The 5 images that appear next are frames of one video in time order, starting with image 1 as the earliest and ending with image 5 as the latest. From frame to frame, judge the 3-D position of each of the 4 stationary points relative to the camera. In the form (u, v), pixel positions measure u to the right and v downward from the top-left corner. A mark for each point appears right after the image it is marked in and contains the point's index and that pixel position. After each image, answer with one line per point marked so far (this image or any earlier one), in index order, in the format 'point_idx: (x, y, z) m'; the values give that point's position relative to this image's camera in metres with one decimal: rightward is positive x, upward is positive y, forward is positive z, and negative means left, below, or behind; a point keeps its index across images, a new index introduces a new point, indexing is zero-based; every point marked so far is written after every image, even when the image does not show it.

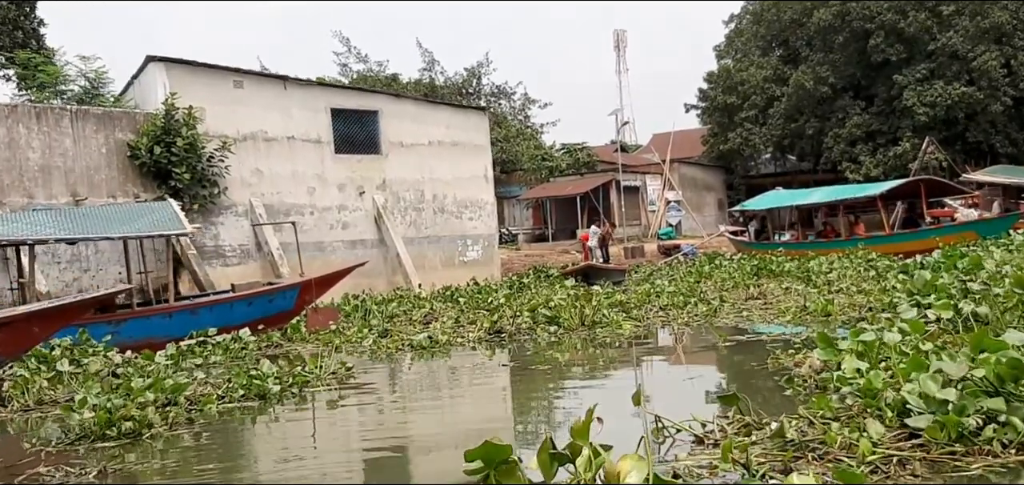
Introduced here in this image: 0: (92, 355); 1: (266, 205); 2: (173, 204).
0: (-2.3, -0.6, +6.5) m
1: (-3.1, +0.5, +14.6) m
2: (-2.7, +0.3, +9.1) m
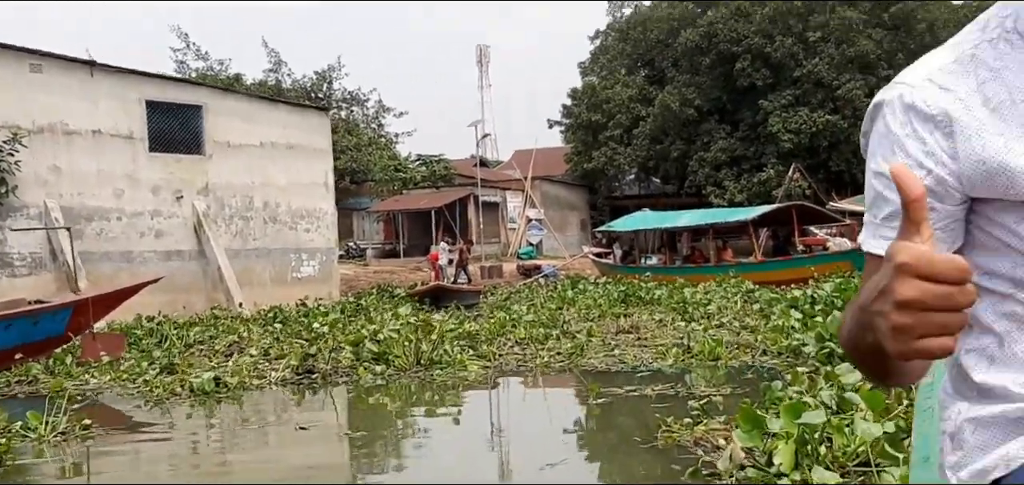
0: (-3.2, -0.6, +4.6) m
1: (-4.9, +0.4, +12.6) m
2: (-3.8, +0.3, +7.2) m
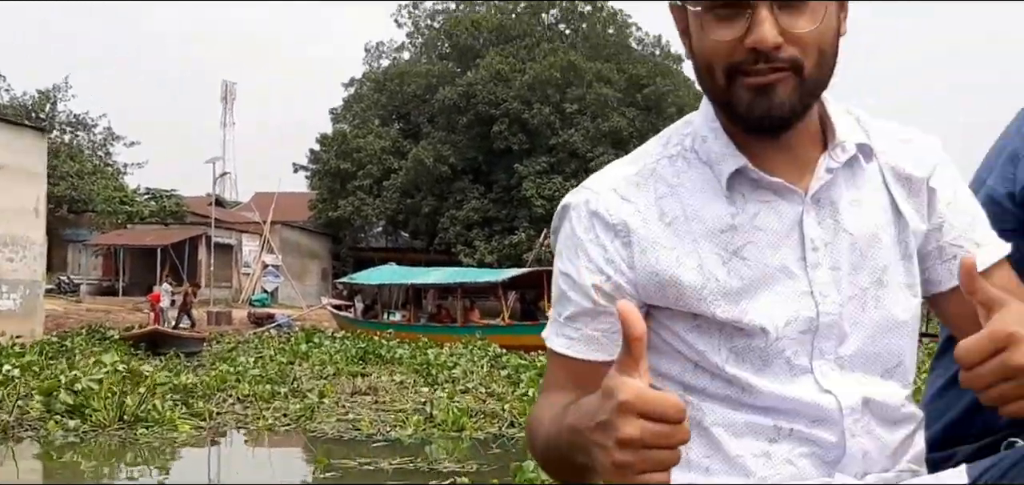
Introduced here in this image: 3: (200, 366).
0: (-4.2, -0.6, +3.5) m
1: (-7.4, +0.3, +11.0) m
2: (-5.3, +0.3, +5.9) m
3: (-2.6, -1.0, +9.9) m
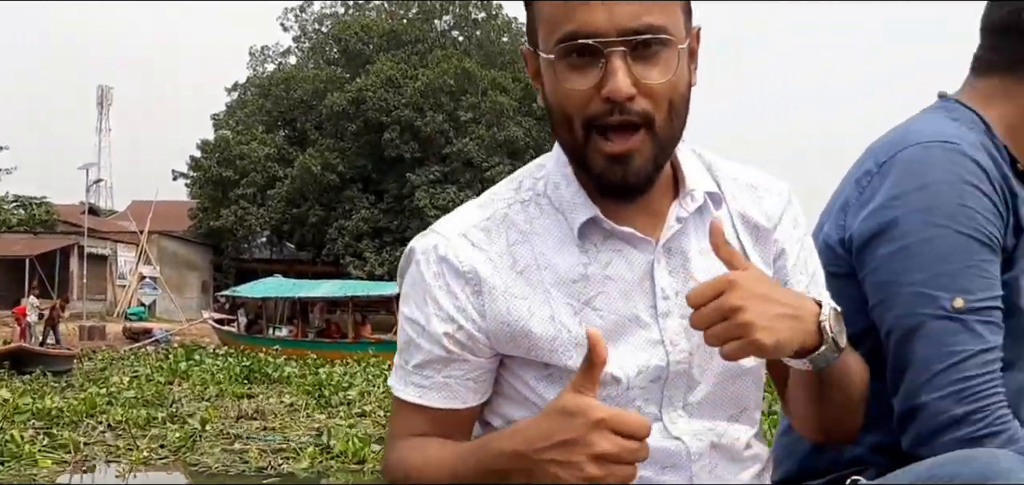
0: (-4.5, -0.6, +2.9) m
1: (-8.4, +0.2, +10.1) m
2: (-5.8, +0.3, +5.3) m
3: (-3.5, -1.1, +9.4) m
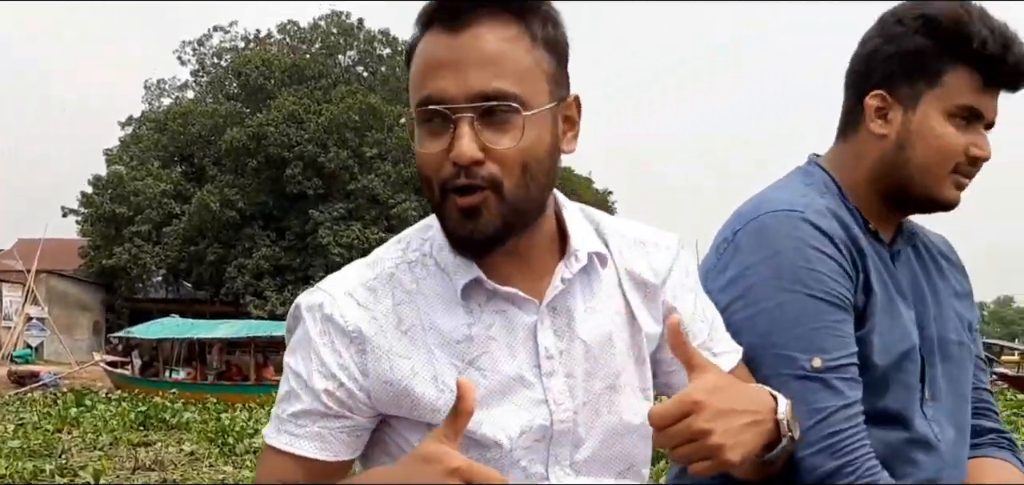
0: (-4.8, -0.7, +2.4) m
1: (-9.2, -0.1, +9.4) m
2: (-6.2, +0.1, +4.7) m
3: (-4.2, -1.4, +9.0) m
